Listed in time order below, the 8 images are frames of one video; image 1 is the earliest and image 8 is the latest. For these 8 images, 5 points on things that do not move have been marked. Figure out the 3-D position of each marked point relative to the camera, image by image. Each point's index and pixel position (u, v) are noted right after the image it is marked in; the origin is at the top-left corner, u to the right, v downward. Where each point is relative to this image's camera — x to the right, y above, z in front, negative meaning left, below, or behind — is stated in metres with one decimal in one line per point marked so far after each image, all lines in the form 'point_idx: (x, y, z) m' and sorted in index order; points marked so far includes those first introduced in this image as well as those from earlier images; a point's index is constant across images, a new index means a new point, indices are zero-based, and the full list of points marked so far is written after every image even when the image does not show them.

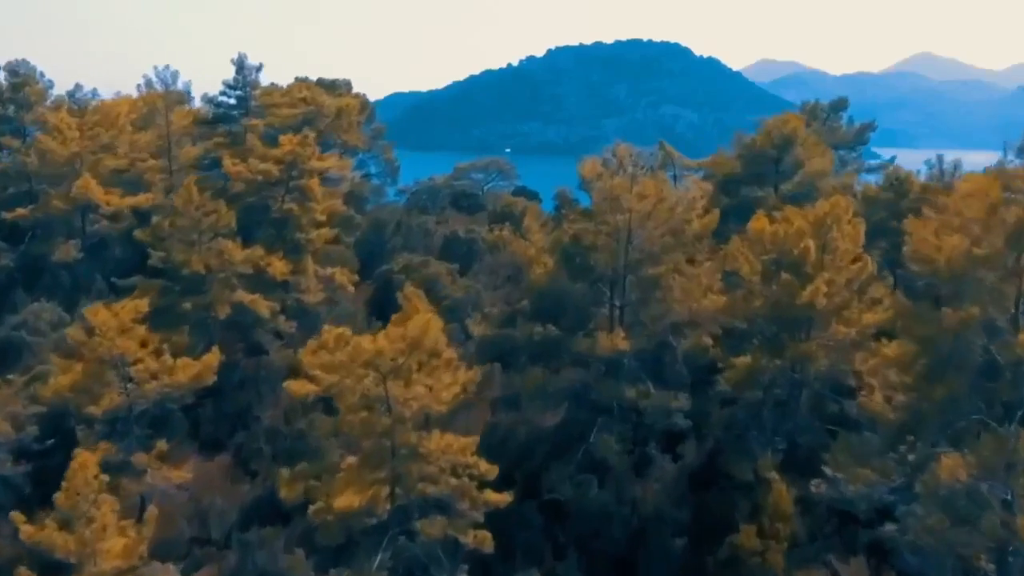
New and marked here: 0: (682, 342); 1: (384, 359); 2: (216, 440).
0: (+1.9, -0.6, +16.4) m
1: (-1.1, -0.6, +12.7) m
2: (-4.0, -2.0, +19.9) m
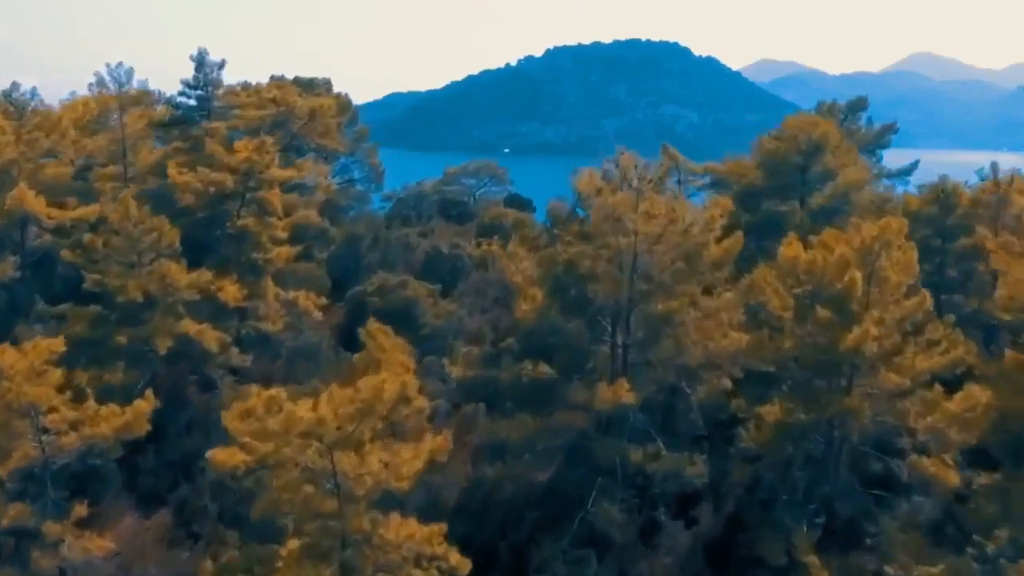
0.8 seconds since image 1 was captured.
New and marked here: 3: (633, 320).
0: (+1.7, -1.0, +13.8) m
1: (-1.3, -1.0, +10.1) m
2: (-4.2, -2.4, +17.2) m
3: (+1.1, -0.3, +13.8) m
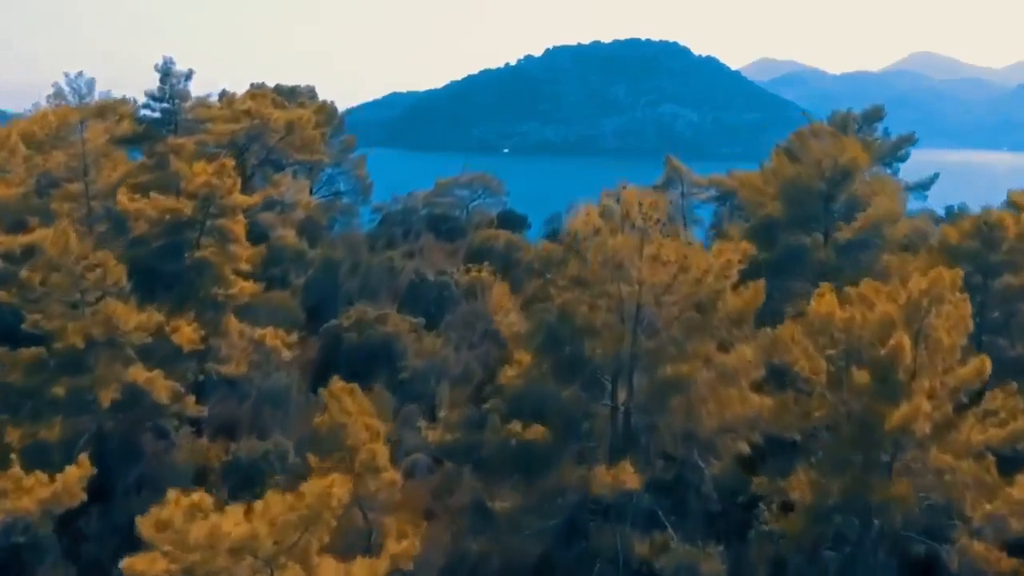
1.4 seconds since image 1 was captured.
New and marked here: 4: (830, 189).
0: (+1.6, -1.4, +11.9) m
1: (-1.4, -1.4, +8.2) m
2: (-4.3, -2.8, +15.4) m
3: (+1.0, -0.7, +11.9) m
4: (+3.2, +1.0, +15.0) m
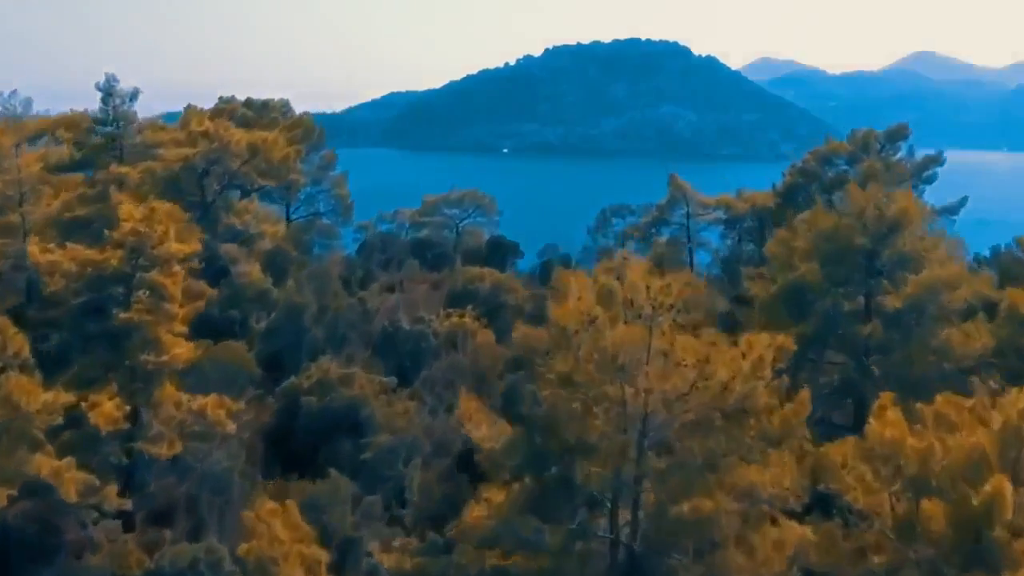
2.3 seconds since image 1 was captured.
0: (+1.4, -2.0, +9.4) m
1: (-1.6, -2.1, +5.7) m
2: (-4.5, -3.5, +12.8) m
3: (+0.8, -1.4, +9.3) m
4: (+3.0, +0.4, +12.5) m
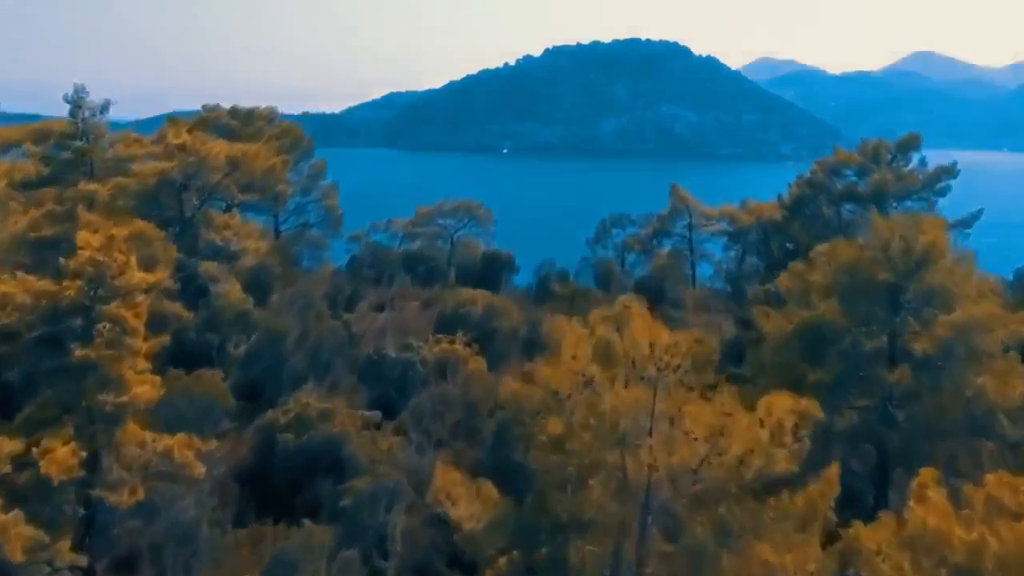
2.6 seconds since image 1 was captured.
0: (+1.3, -2.3, +8.2) m
1: (-1.6, -2.4, +4.6) m
2: (-4.5, -3.8, +11.7) m
3: (+0.8, -1.7, +8.2) m
4: (+3.0, +0.1, +11.4) m
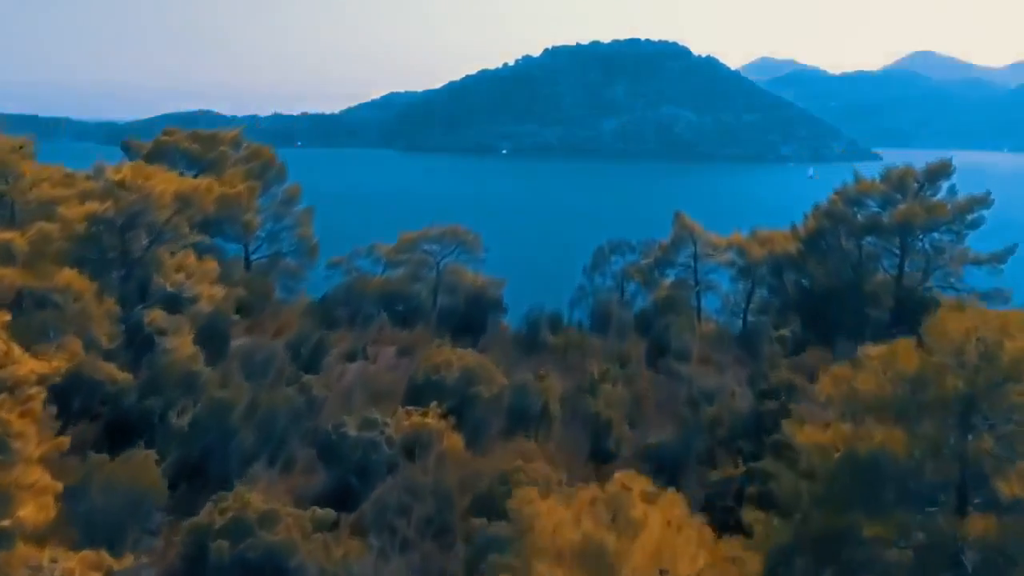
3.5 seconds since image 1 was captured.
0: (+1.1, -3.0, +5.7) m
1: (-1.8, -3.0, +2.1) m
2: (-4.7, -4.5, +9.2) m
3: (+0.6, -2.4, +5.7) m
4: (+2.8, -0.6, +8.9) m
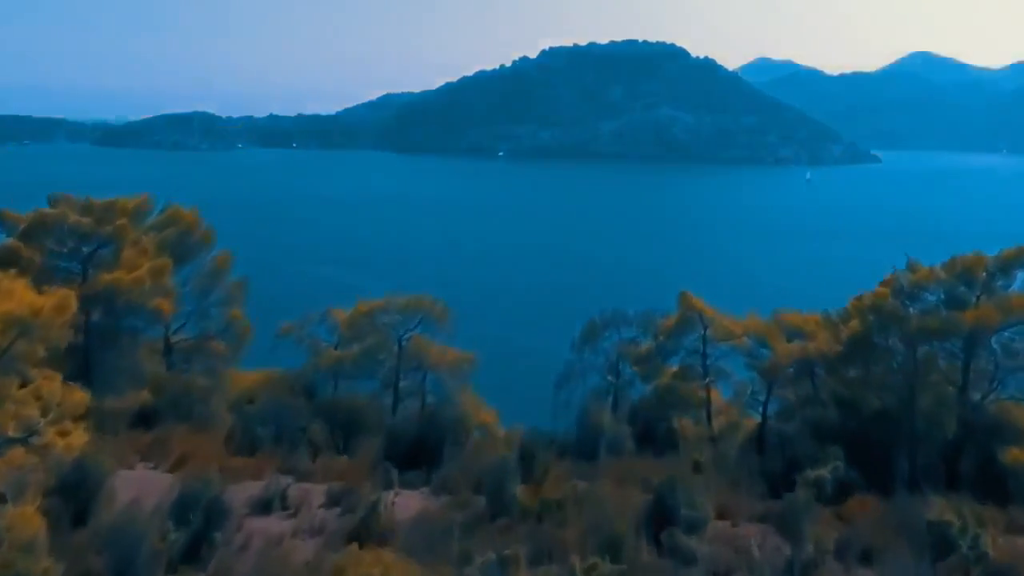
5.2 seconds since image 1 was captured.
0: (+0.7, -4.5, +0.8) m
1: (-2.2, -4.5, -2.9) m
2: (-5.2, -5.9, +4.2) m
3: (+0.1, -3.9, +0.8) m
4: (+2.3, -2.1, +3.9) m
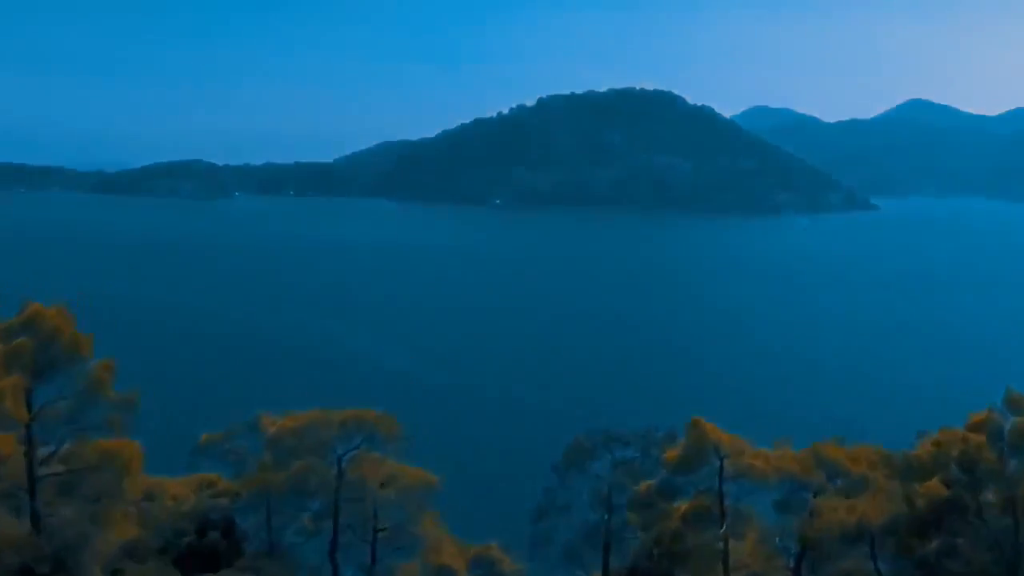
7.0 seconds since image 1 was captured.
0: (+0.3, -5.3, -4.8) m
1: (-2.7, -5.2, -8.4) m
2: (-5.6, -6.9, -1.4) m
3: (-0.3, -4.7, -4.8) m
4: (+1.9, -3.0, -1.6) m
